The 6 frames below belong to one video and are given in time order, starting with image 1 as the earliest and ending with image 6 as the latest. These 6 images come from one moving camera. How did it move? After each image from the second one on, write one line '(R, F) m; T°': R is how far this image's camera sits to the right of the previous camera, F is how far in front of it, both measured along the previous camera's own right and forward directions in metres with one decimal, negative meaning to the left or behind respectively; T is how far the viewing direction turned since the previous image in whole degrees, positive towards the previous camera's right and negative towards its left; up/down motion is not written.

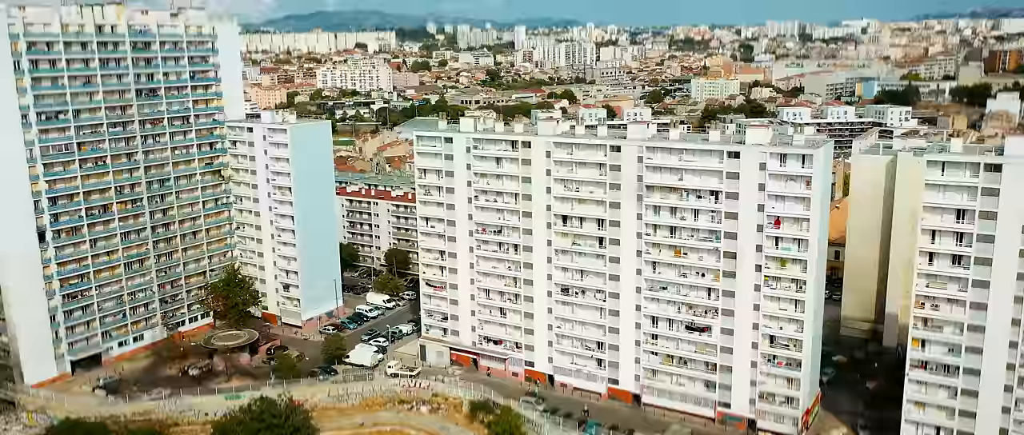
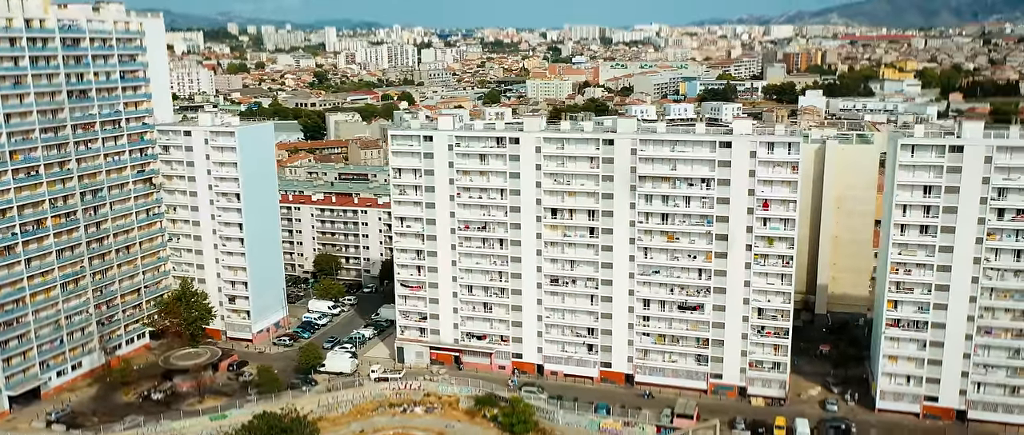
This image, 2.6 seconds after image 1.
(-10.1, +0.3) m; +13°
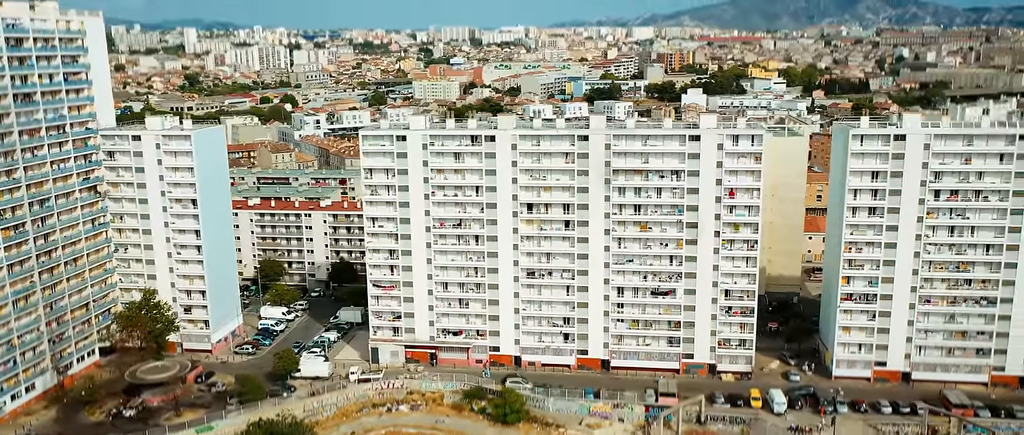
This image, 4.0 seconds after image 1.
(-6.2, -0.7) m; +9°
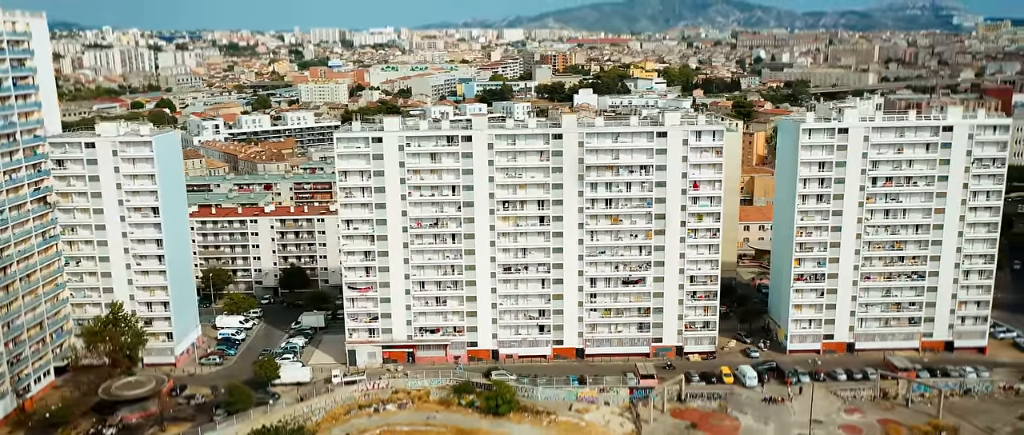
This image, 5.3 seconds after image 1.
(-6.3, -1.0) m; +9°
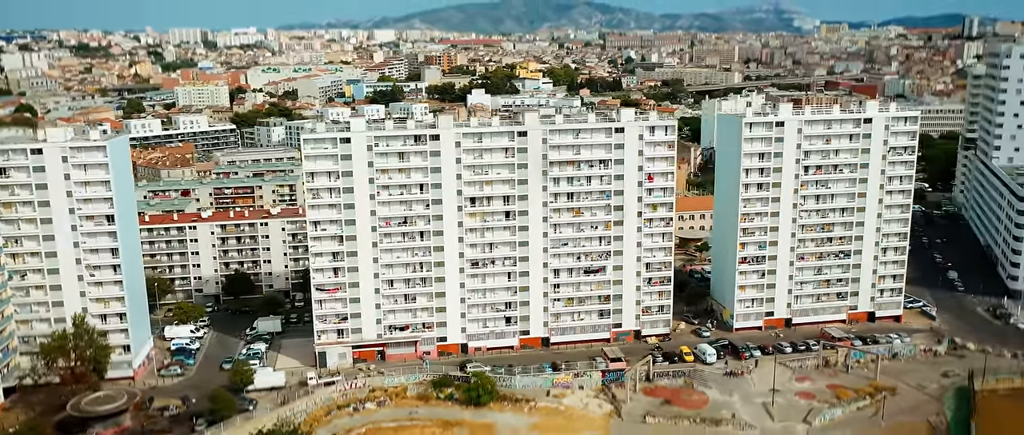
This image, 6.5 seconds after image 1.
(-5.9, -1.1) m; +9°
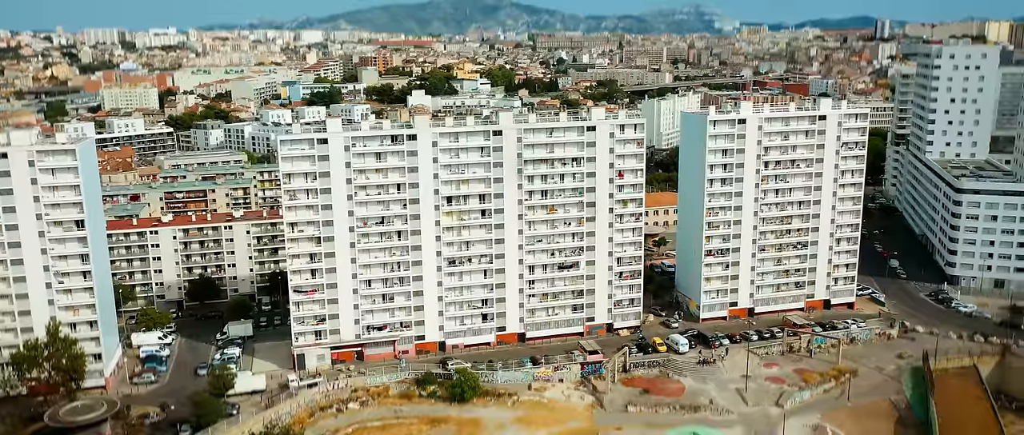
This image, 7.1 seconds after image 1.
(-2.9, -0.7) m; +5°
